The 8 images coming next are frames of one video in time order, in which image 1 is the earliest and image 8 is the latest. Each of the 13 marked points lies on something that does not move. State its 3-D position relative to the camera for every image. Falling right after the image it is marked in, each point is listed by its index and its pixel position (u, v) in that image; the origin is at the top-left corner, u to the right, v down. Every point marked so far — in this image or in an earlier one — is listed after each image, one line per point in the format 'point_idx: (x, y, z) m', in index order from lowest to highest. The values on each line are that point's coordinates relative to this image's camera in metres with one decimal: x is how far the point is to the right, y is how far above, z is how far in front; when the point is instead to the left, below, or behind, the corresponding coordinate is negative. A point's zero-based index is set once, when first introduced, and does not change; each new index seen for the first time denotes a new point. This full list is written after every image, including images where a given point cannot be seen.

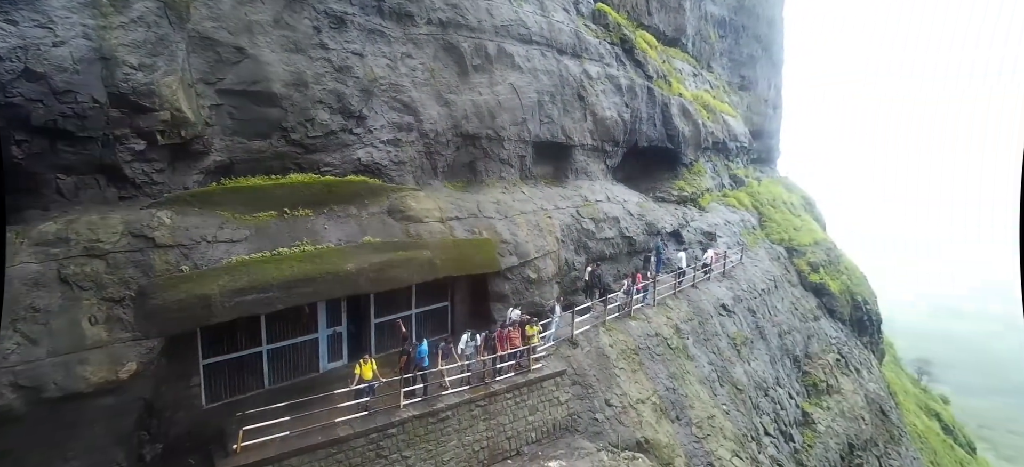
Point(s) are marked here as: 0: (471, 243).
0: (-0.7, -0.2, +7.6) m
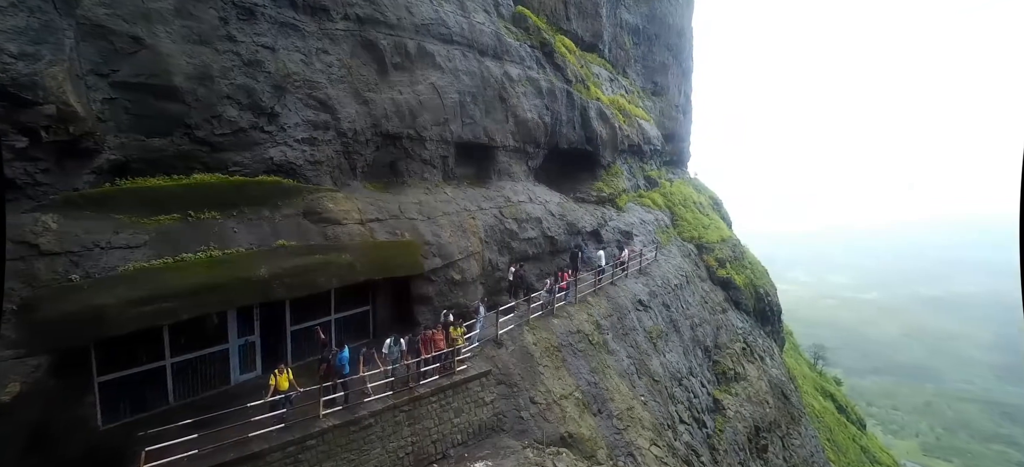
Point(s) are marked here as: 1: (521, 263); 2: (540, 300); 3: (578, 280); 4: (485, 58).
0: (-1.9, -0.2, +7.4) m
1: (+0.2, -0.8, +12.8) m
2: (+0.7, -1.7, +11.7) m
3: (+1.8, -1.3, +13.1) m
4: (-0.7, +4.8, +12.7) m
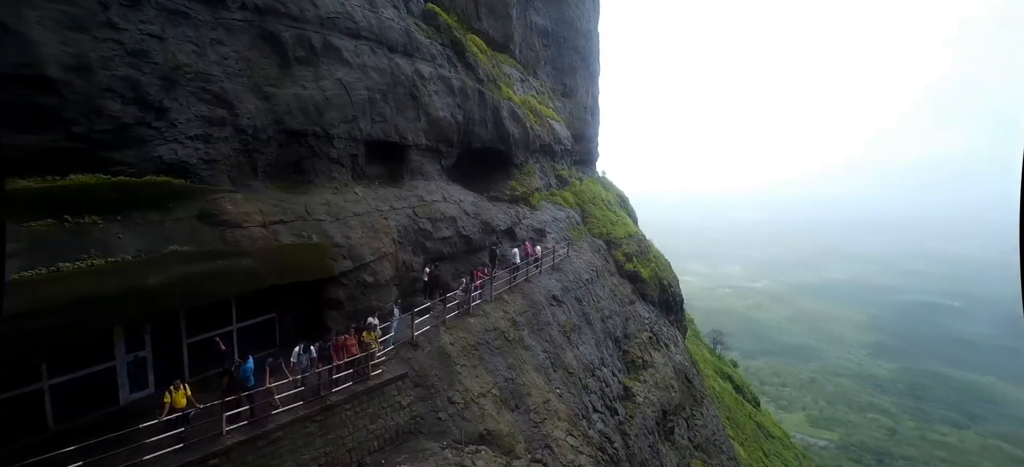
0: (-3.2, -0.2, +7.1) m
1: (-2.1, -0.8, +12.7) m
2: (-1.4, -1.7, +11.8) m
3: (-0.6, -1.3, +13.3) m
4: (-3.1, +4.7, +12.4) m
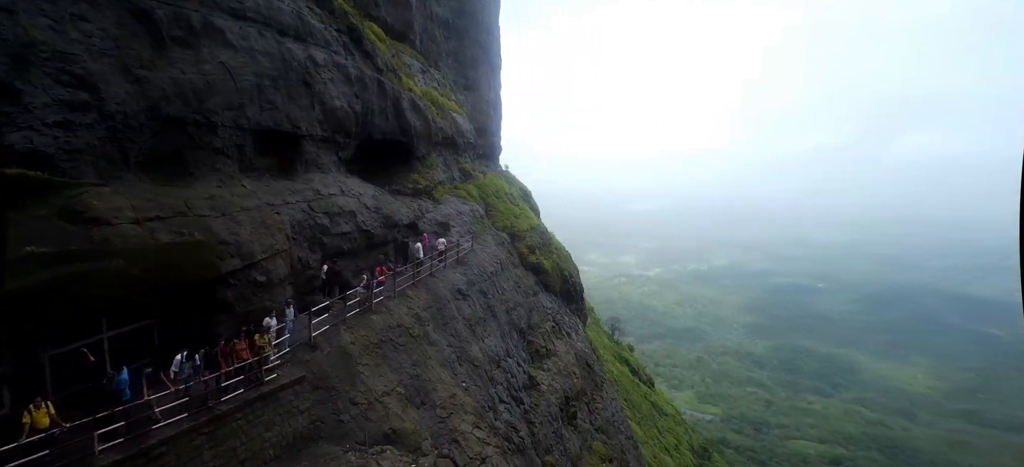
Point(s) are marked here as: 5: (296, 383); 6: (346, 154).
0: (-4.6, -0.2, +6.5) m
1: (-4.6, -0.7, +12.2) m
2: (-3.8, -1.6, +11.4) m
3: (-3.3, -1.1, +13.2) m
4: (-5.6, +4.8, +11.6) m
5: (-3.6, -2.5, +7.9) m
6: (-5.2, +2.5, +14.8) m
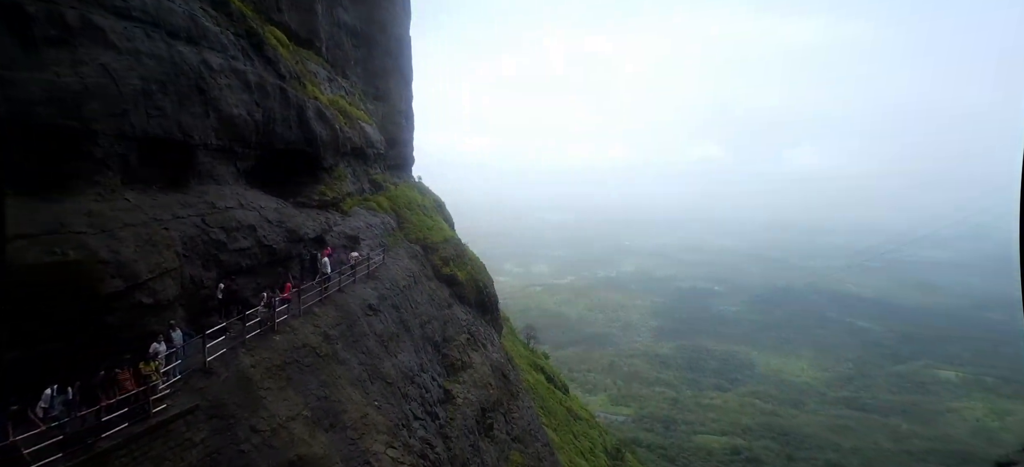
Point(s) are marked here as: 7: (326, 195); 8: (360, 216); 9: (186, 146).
0: (-5.7, -0.4, +5.9) m
1: (-6.8, -1.1, +11.5) m
2: (-5.8, -2.0, +10.8) m
3: (-5.6, -1.6, +12.6) m
4: (-7.8, +4.5, +10.8) m
5: (-5.0, -2.8, +7.4) m
6: (-7.9, +2.1, +13.9) m
7: (-7.1, +1.4, +18.0) m
8: (-6.4, +0.7, +19.7) m
9: (-7.8, +2.1, +11.1) m
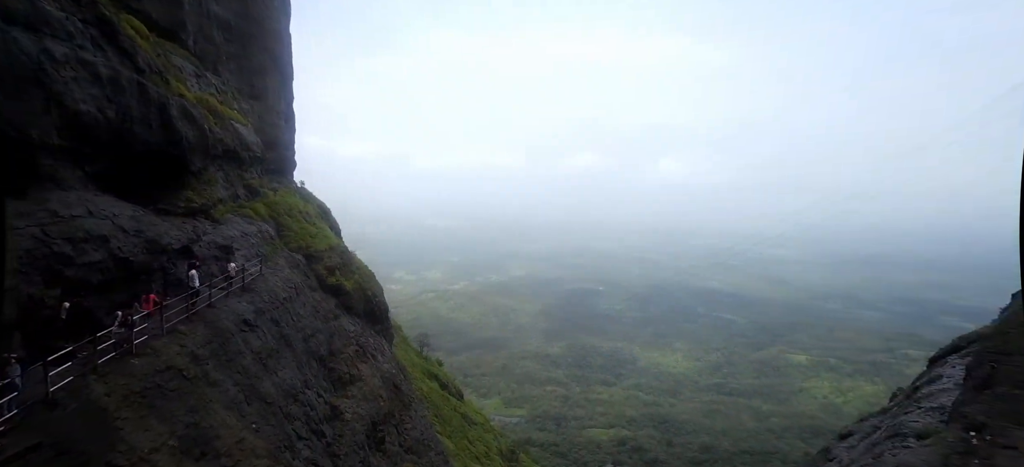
0: (-7.0, -0.6, +5.1) m
1: (-9.3, -1.4, +10.3) m
2: (-8.2, -2.2, +9.9) m
3: (-8.5, -1.8, +11.7) m
4: (-10.2, +4.2, +9.6) m
5: (-6.6, -3.0, +6.7) m
6: (-11.0, +1.7, +12.5) m
7: (-11.2, +1.1, +16.7) m
8: (-10.8, +0.3, +18.4) m
9: (-10.2, +1.8, +9.8) m
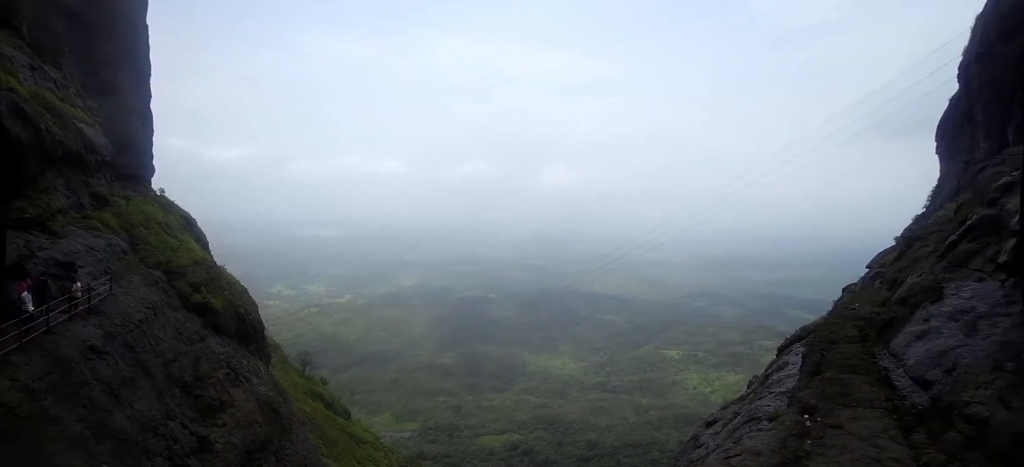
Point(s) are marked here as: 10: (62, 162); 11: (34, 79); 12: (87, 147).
0: (-8.2, -0.9, +4.7) m
1: (-11.6, -1.7, +9.2) m
2: (-10.4, -2.6, +9.1) m
3: (-11.1, -2.2, +10.8) m
4: (-12.4, +3.8, +8.4) m
5: (-8.1, -3.3, +6.3) m
6: (-13.8, +1.3, +11.0) m
7: (-14.9, +0.5, +15.0) m
8: (-15.0, -0.3, +16.8) m
9: (-12.4, +1.4, +8.6) m
10: (-16.6, +2.6, +17.9) m
11: (-18.5, +5.8, +18.5) m
12: (-17.4, +3.5, +19.8) m
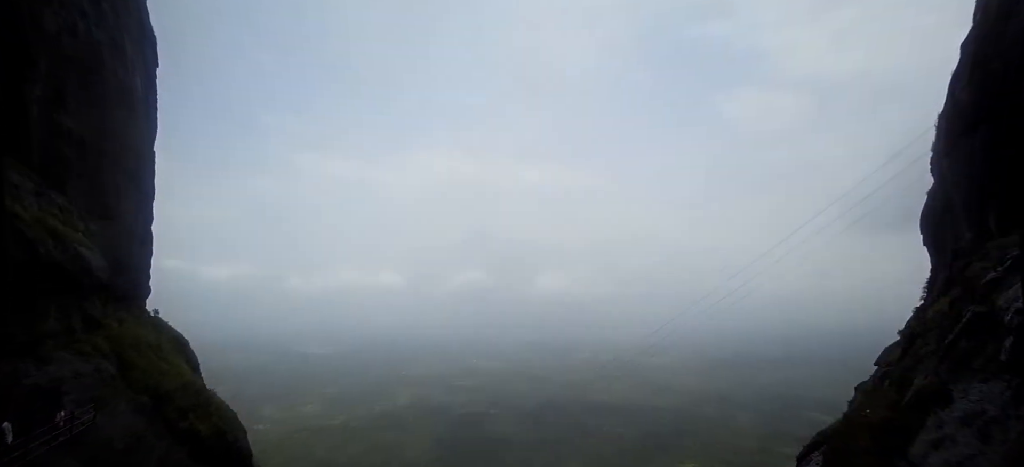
0: (-7.8, -1.7, +4.5) m
1: (-11.2, -3.8, +8.7) m
2: (-10.0, -4.5, +8.4) m
3: (-10.7, -4.6, +10.1) m
4: (-12.4, +1.8, +9.1) m
5: (-7.7, -4.4, +5.6) m
6: (-13.6, -1.4, +11.1) m
7: (-14.7, -3.0, +14.8) m
8: (-14.7, -4.2, +16.4) m
9: (-12.2, -0.6, +8.8) m
10: (-16.5, -1.8, +18.0) m
11: (-18.6, +1.1, +19.3) m
12: (-17.4, -1.3, +20.1) m
